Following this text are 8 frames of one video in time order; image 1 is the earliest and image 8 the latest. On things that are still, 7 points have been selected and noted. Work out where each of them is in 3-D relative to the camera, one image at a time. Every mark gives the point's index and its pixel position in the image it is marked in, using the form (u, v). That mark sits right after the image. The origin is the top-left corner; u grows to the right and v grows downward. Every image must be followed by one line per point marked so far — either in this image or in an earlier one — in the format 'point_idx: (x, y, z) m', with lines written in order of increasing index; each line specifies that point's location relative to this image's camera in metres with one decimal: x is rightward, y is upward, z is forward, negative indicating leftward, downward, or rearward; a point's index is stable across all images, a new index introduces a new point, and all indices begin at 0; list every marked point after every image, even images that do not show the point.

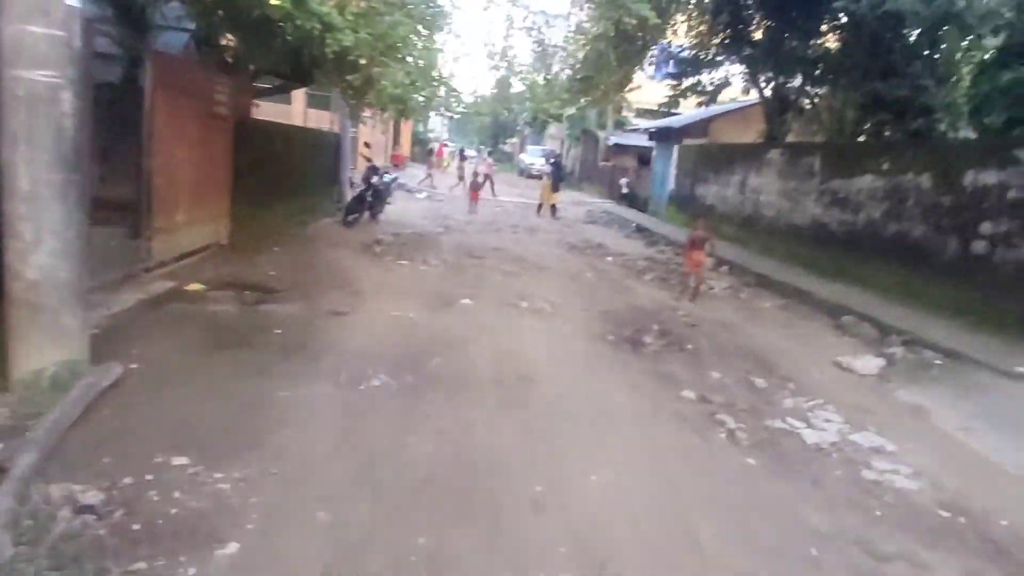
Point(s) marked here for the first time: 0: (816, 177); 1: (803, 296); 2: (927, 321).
0: (+5.6, +2.1, +12.6) m
1: (+4.5, -0.1, +10.5) m
2: (+5.3, -0.4, +8.6) m
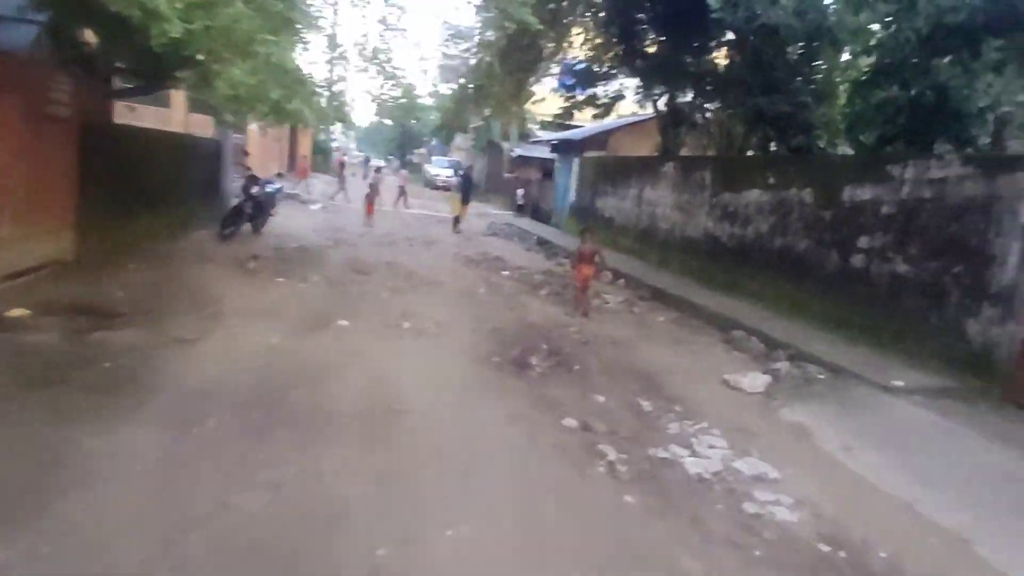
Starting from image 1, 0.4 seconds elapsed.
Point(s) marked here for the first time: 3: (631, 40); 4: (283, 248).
0: (+3.7, +1.8, +12.7) m
1: (+2.8, -0.4, +10.4) m
2: (+3.9, -0.6, +8.7) m
3: (+2.3, +4.8, +13.1) m
4: (-4.2, +0.7, +12.4) m
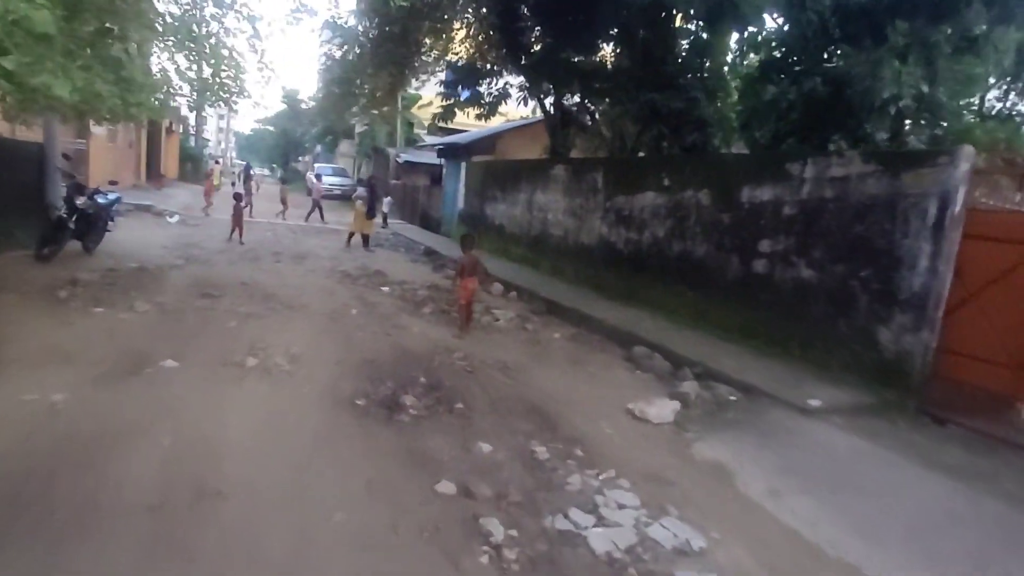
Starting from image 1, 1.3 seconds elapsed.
0: (+1.5, +1.7, +12.0) m
1: (+1.1, -0.5, +9.6) m
2: (+2.4, -0.7, +8.0) m
3: (+0.1, +4.6, +12.2) m
4: (-6.1, +0.3, +10.5) m
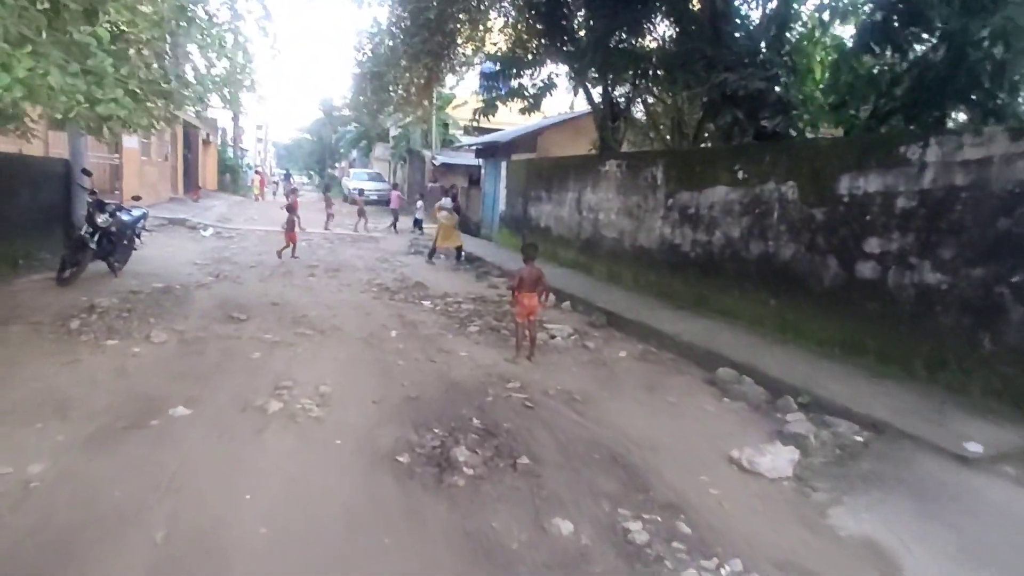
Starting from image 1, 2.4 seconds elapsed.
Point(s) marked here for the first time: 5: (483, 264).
0: (+2.3, +1.5, +10.8) m
1: (+1.9, -0.7, +8.4) m
2: (+3.1, -0.8, +6.8) m
3: (+0.8, +4.4, +11.1) m
4: (-5.4, -0.1, +9.8) m
5: (-0.6, +0.5, +15.2) m
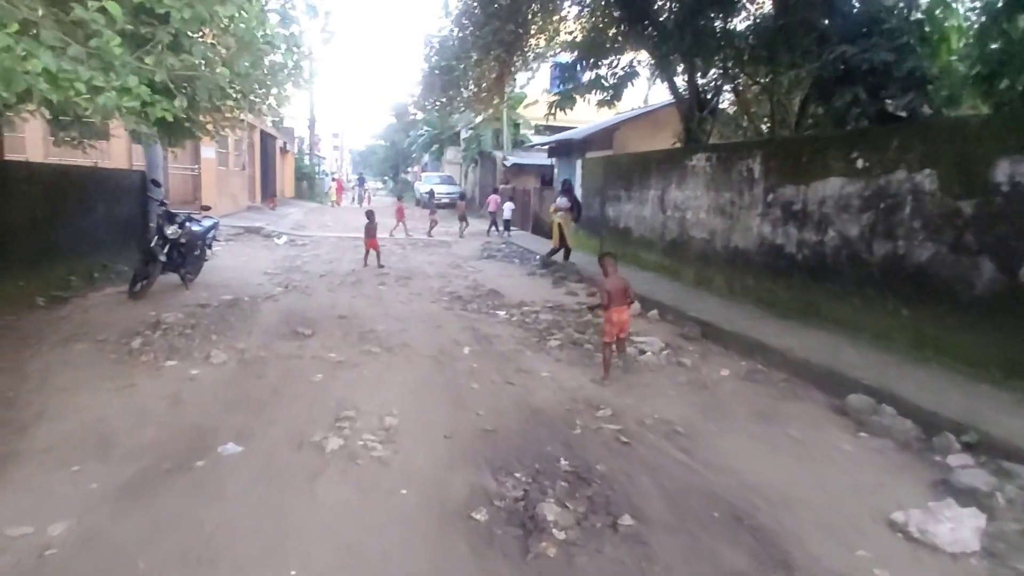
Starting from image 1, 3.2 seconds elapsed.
0: (+3.5, +1.5, +9.6) m
1: (+2.8, -0.7, +7.3) m
2: (+3.8, -0.9, +5.6) m
3: (+2.0, +4.3, +10.1) m
4: (-4.2, -0.3, +9.4) m
5: (+1.0, +0.4, +14.3) m
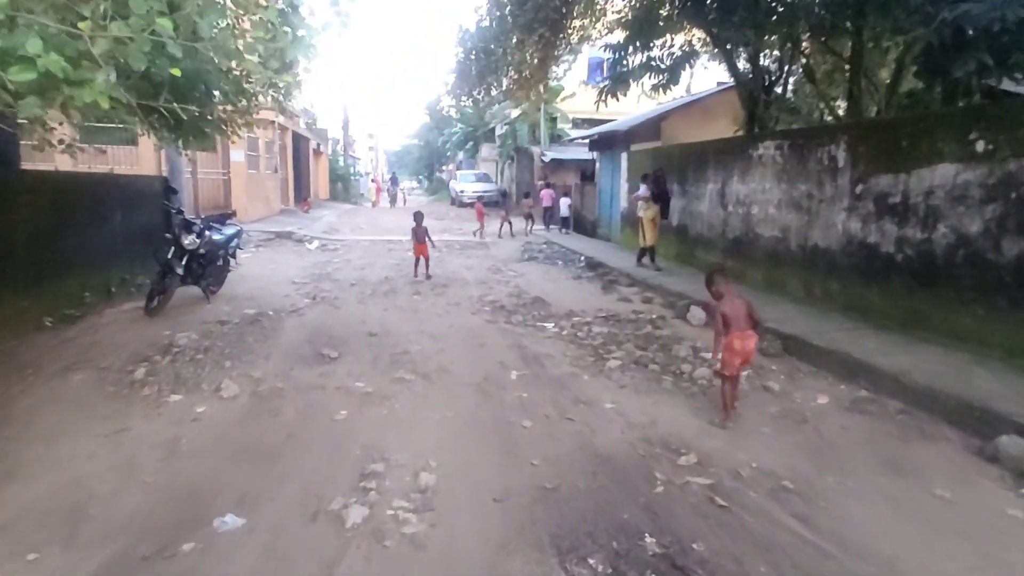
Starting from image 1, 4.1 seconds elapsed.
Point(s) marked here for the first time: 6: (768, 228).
0: (+4.1, +1.4, +8.4) m
1: (+3.3, -0.8, +6.1) m
2: (+4.3, -1.0, +4.3) m
3: (+2.5, +4.2, +9.0) m
4: (-3.6, -0.5, +8.6) m
5: (+1.9, +0.3, +13.2) m
6: (+3.8, +0.9, +10.0) m
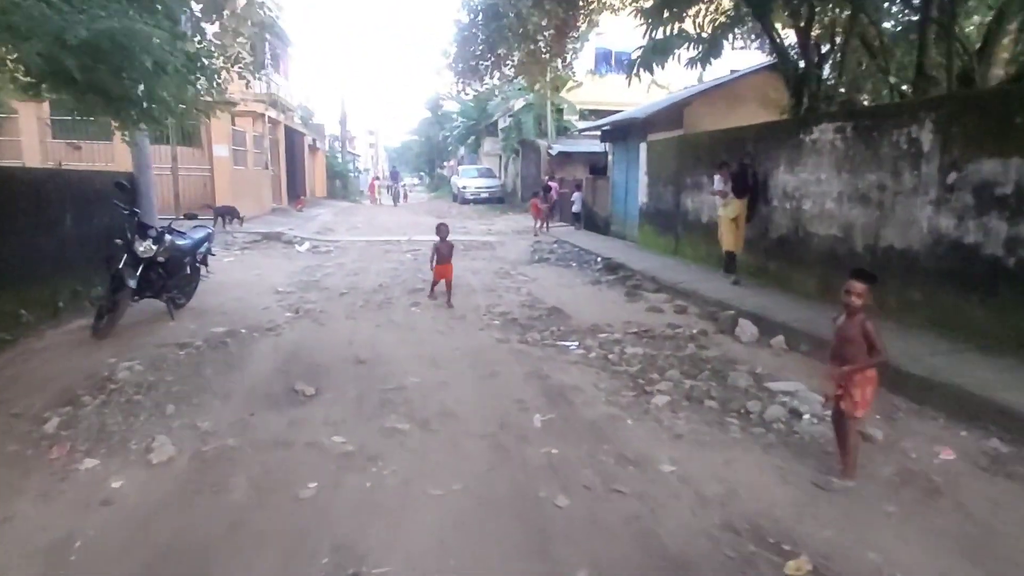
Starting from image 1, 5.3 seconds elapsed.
0: (+4.3, +1.3, +6.9) m
1: (+3.5, -1.0, +4.7) m
2: (+4.4, -1.1, +2.9) m
3: (+2.7, +4.1, +7.5) m
4: (-3.4, -0.6, +7.2) m
5: (+2.1, +0.2, +11.7) m
6: (+4.0, +0.8, +8.6) m
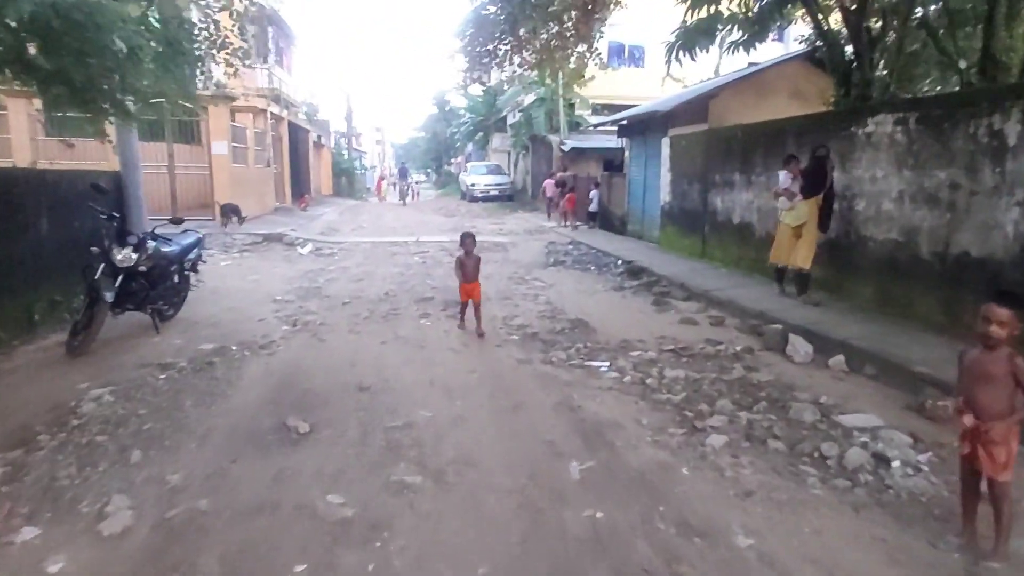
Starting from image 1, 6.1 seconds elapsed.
0: (+4.5, +1.2, +6.0) m
1: (+3.7, -1.1, +3.8) m
2: (+4.6, -1.2, +2.0) m
3: (+2.9, +4.0, +6.6) m
4: (-3.2, -0.8, +6.4) m
5: (+2.3, +0.1, +10.9) m
6: (+4.2, +0.7, +7.7) m
